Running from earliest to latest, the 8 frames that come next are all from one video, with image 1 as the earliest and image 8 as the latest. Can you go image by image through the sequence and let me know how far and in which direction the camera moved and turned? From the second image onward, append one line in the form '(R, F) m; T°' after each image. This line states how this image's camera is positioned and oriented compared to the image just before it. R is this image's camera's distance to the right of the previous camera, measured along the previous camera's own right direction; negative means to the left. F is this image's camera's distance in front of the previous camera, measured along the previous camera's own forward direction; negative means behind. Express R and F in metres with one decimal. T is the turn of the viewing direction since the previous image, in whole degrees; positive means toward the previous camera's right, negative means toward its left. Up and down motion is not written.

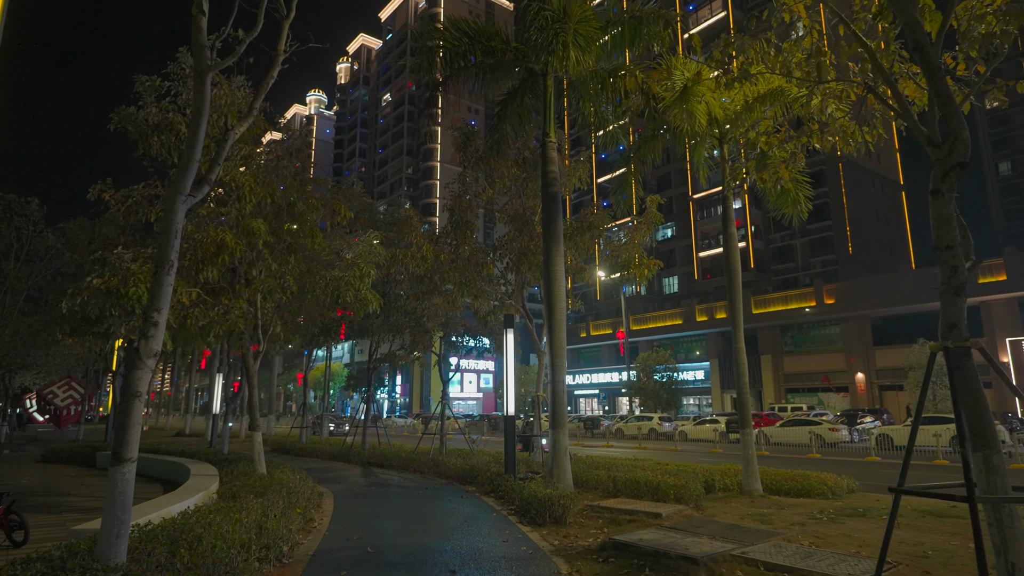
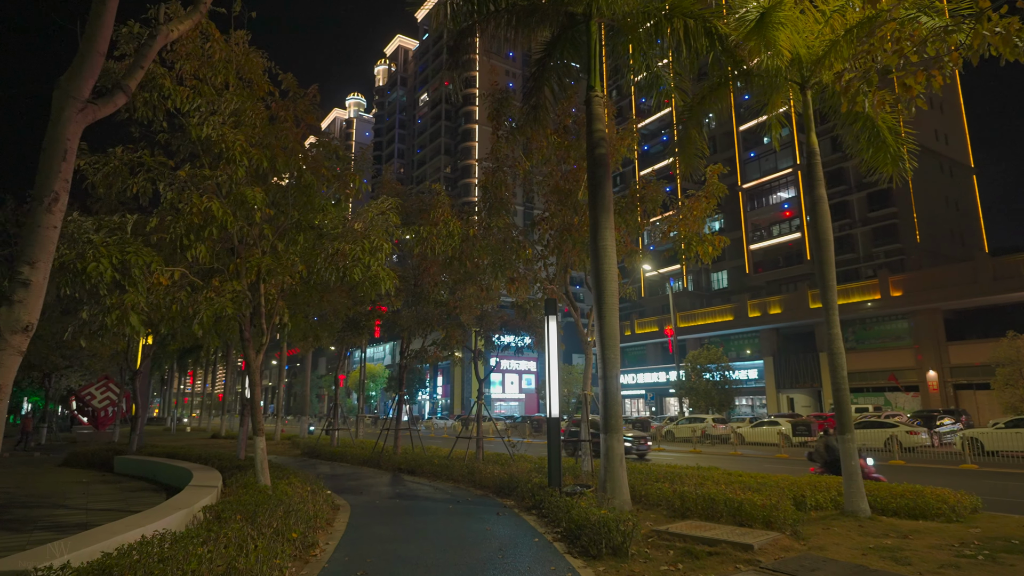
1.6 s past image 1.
(0.0, +1.9) m; -4°
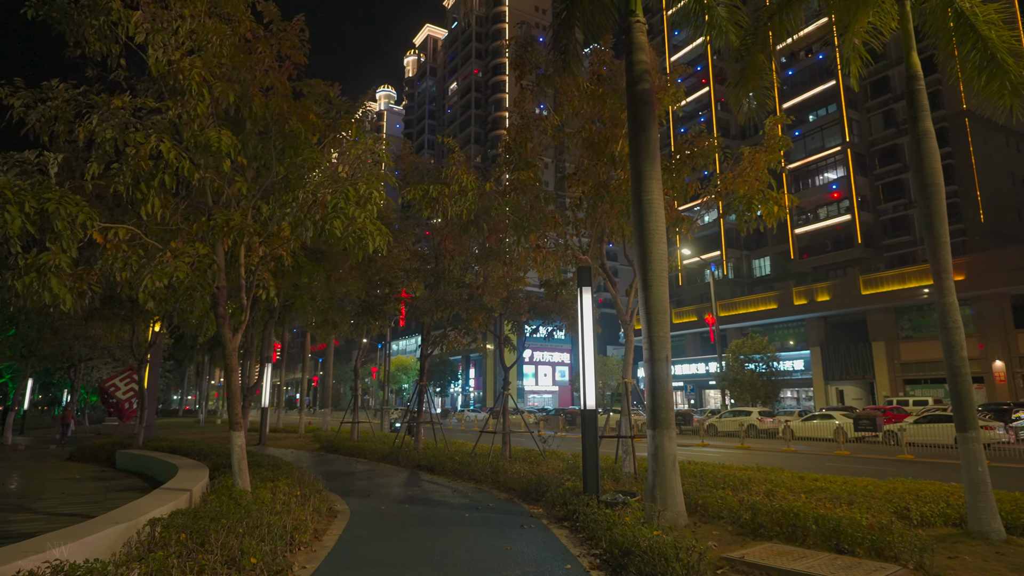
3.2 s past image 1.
(+0.1, +1.9) m; -3°
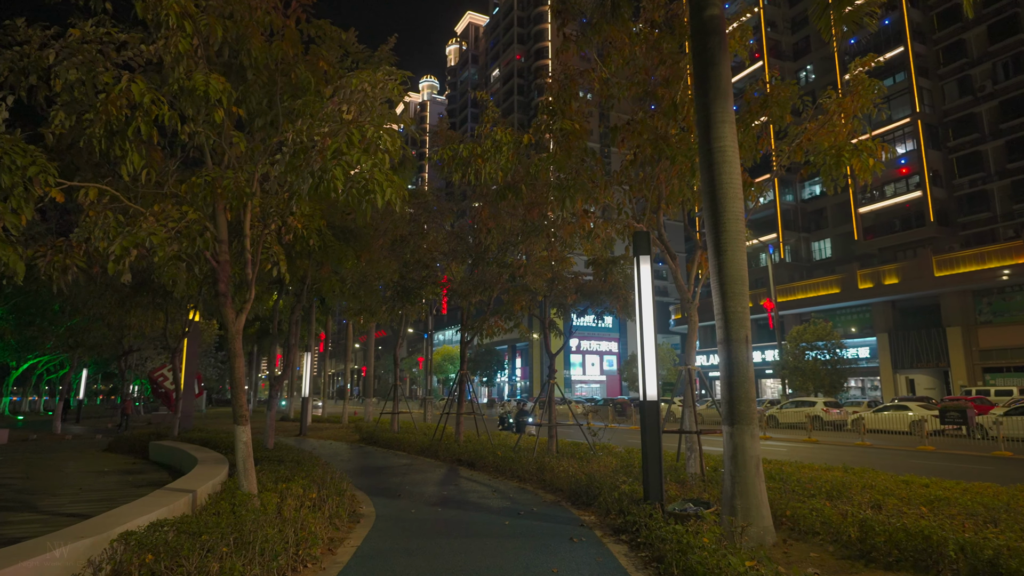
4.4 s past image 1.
(0.0, +1.4) m; -4°
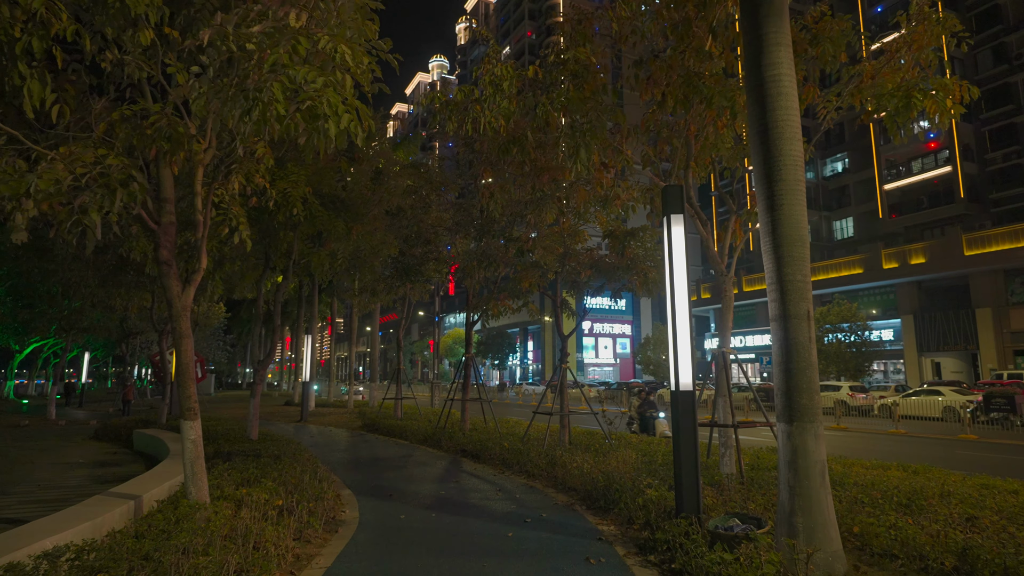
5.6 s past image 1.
(+0.1, +1.4) m; -1°
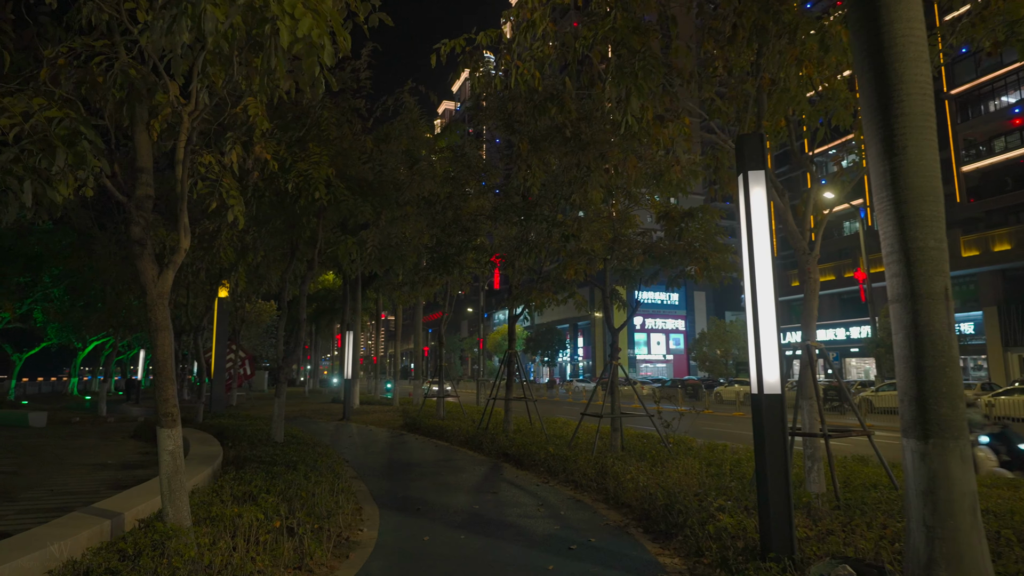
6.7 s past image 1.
(+0.1, +1.2) m; -5°
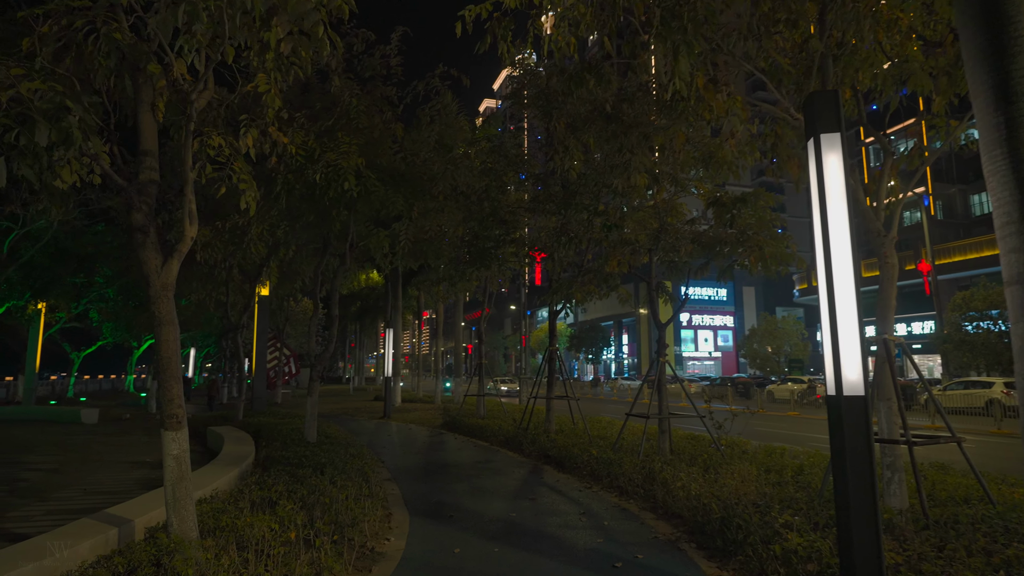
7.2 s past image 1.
(+0.1, +0.6) m; -4°
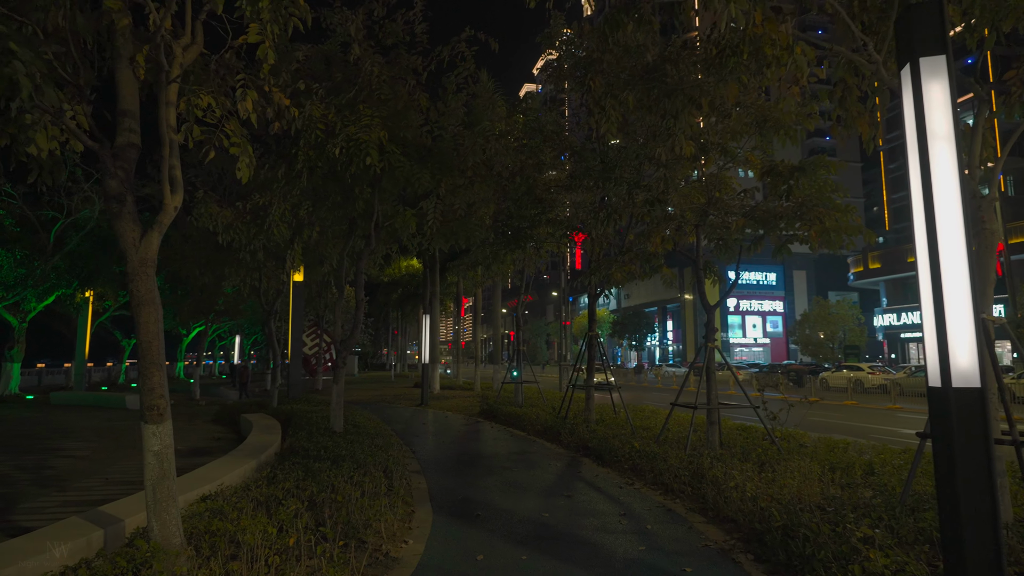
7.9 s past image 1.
(+0.1, +0.7) m; -4°
